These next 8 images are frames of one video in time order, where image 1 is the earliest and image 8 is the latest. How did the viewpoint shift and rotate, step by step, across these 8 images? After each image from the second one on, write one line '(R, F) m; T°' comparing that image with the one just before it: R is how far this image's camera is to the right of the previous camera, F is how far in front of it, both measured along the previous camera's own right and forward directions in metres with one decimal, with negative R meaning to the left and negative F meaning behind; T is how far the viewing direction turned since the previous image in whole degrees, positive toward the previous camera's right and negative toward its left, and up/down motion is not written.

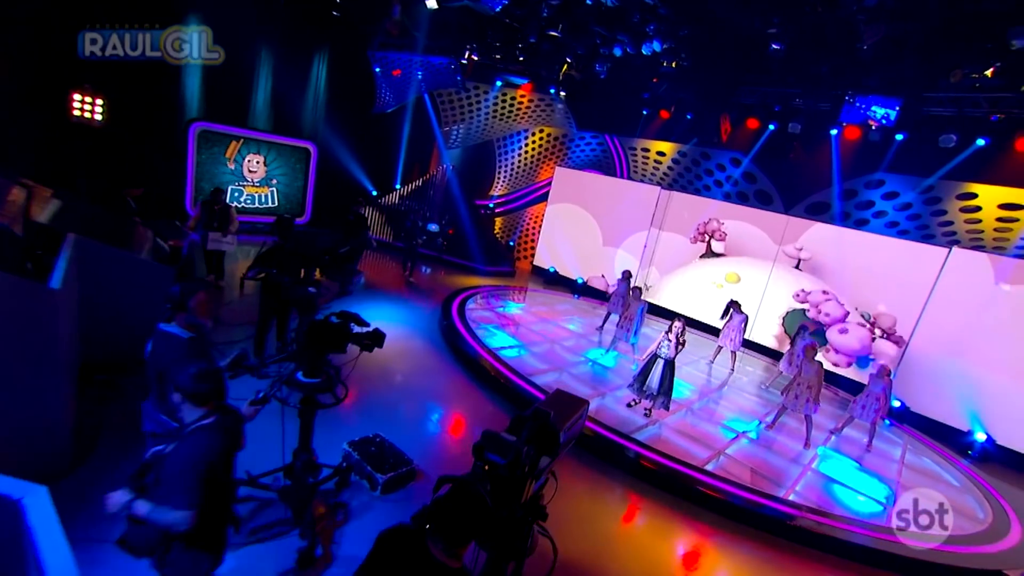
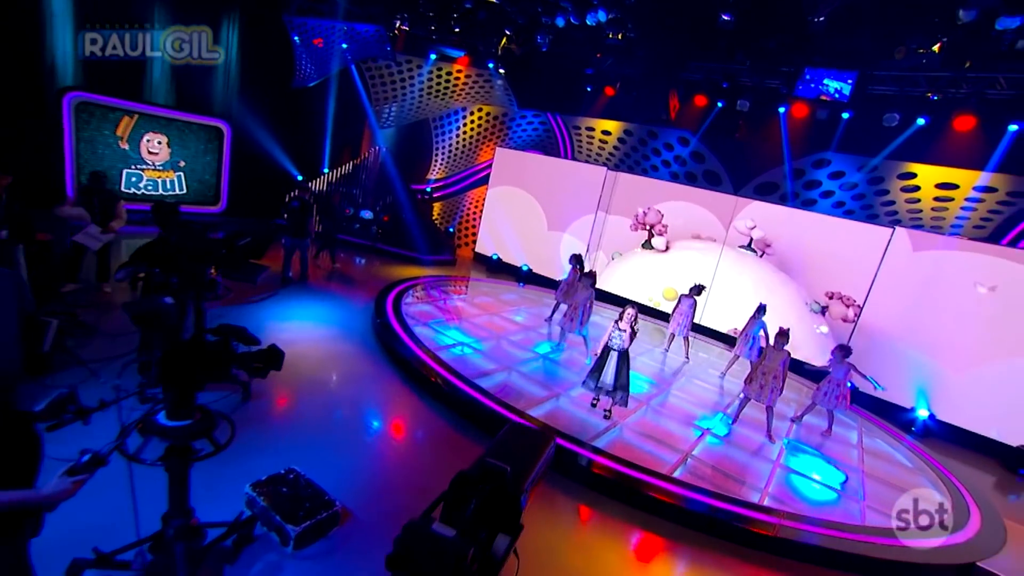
(0.0, +0.6) m; +6°
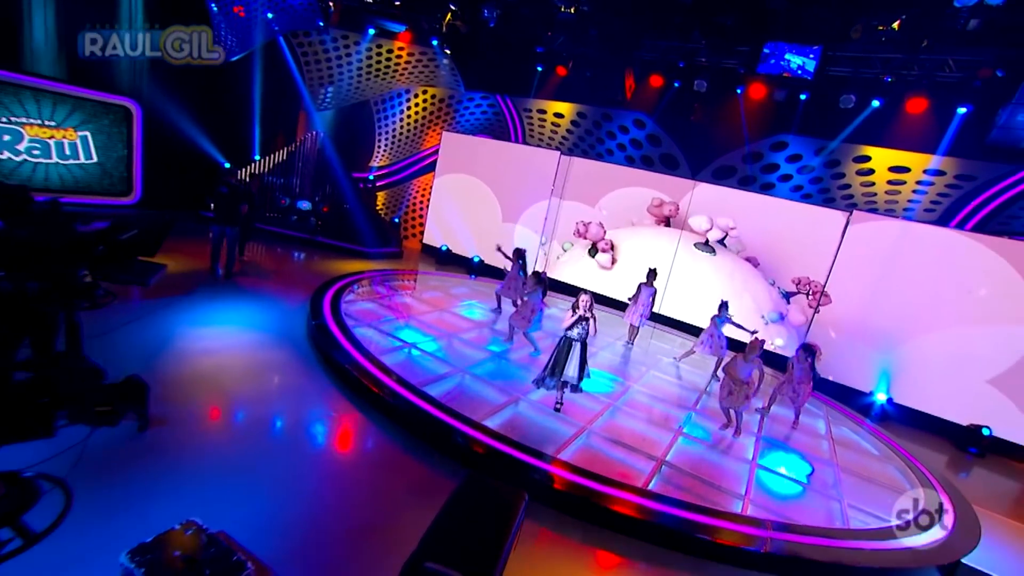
(0.0, +0.5) m; +5°
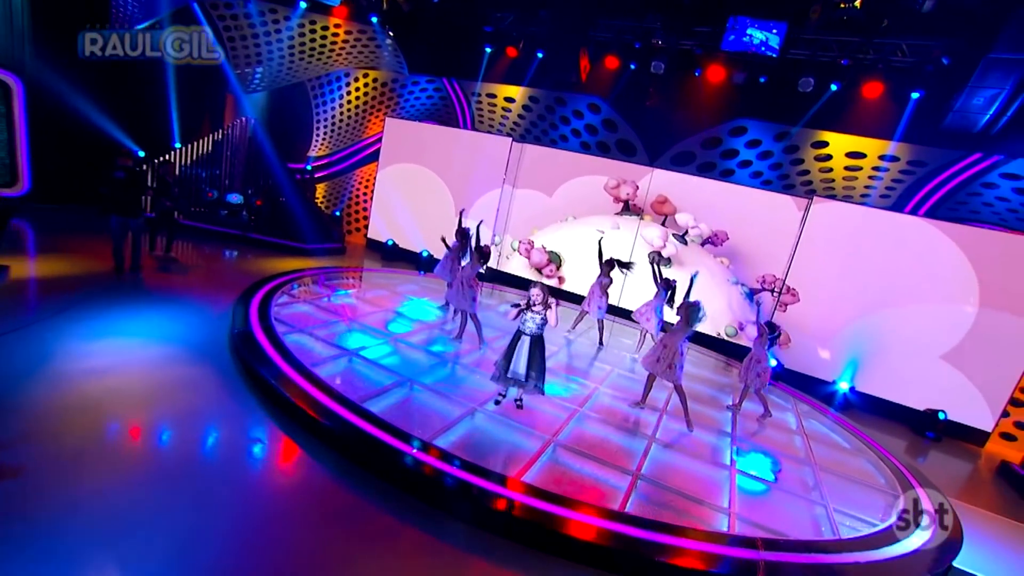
(0.0, +0.5) m; +5°
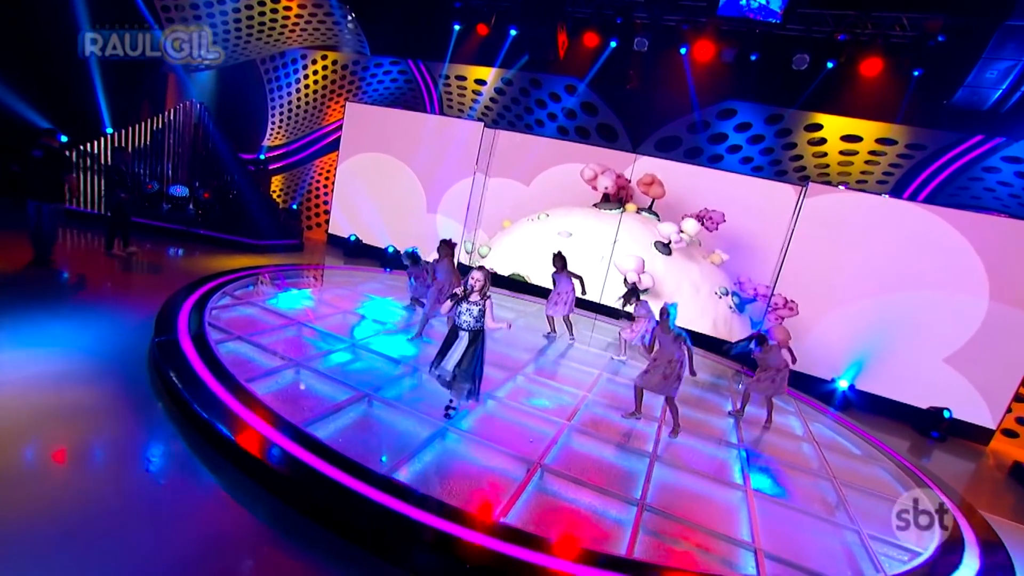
(0.0, +0.6) m; +3°
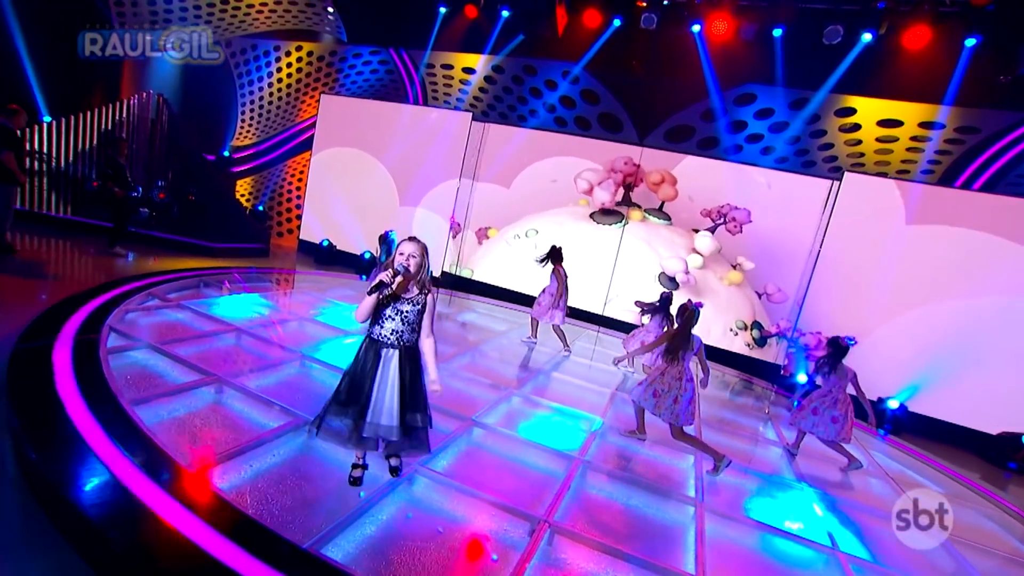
(0.0, +0.9) m; +1°
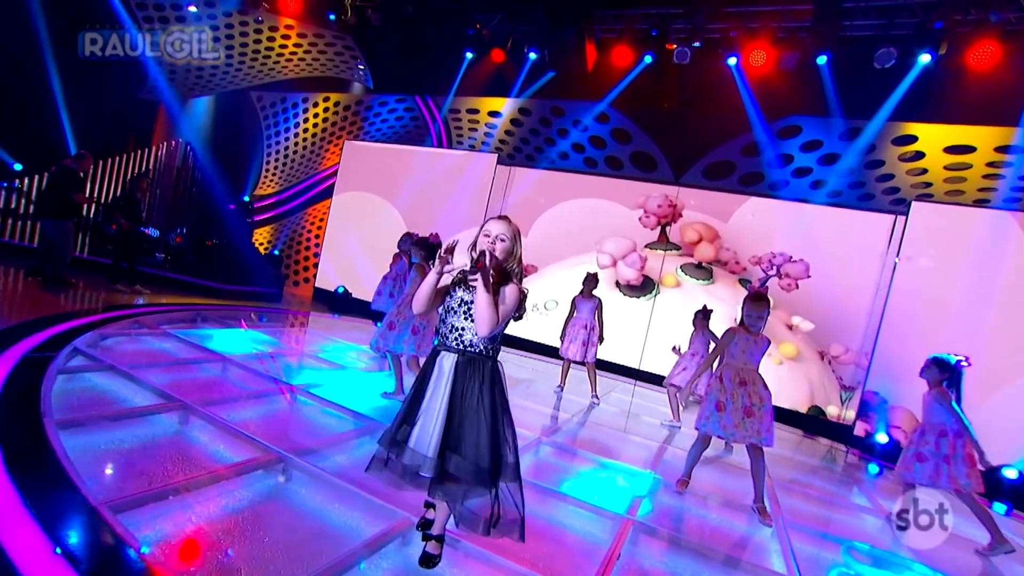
(-0.1, +0.6) m; -2°
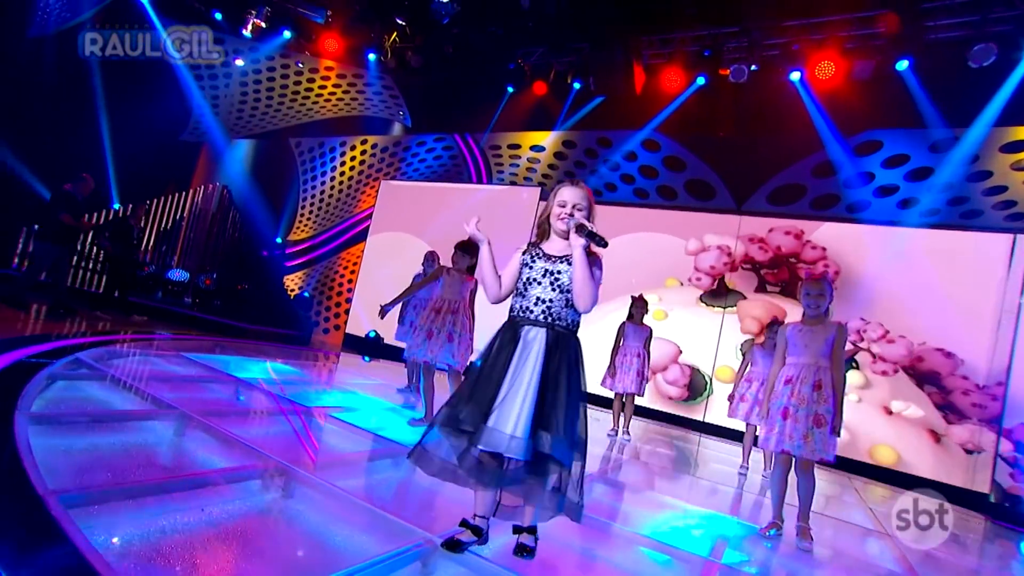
(-0.2, +0.6) m; -3°
